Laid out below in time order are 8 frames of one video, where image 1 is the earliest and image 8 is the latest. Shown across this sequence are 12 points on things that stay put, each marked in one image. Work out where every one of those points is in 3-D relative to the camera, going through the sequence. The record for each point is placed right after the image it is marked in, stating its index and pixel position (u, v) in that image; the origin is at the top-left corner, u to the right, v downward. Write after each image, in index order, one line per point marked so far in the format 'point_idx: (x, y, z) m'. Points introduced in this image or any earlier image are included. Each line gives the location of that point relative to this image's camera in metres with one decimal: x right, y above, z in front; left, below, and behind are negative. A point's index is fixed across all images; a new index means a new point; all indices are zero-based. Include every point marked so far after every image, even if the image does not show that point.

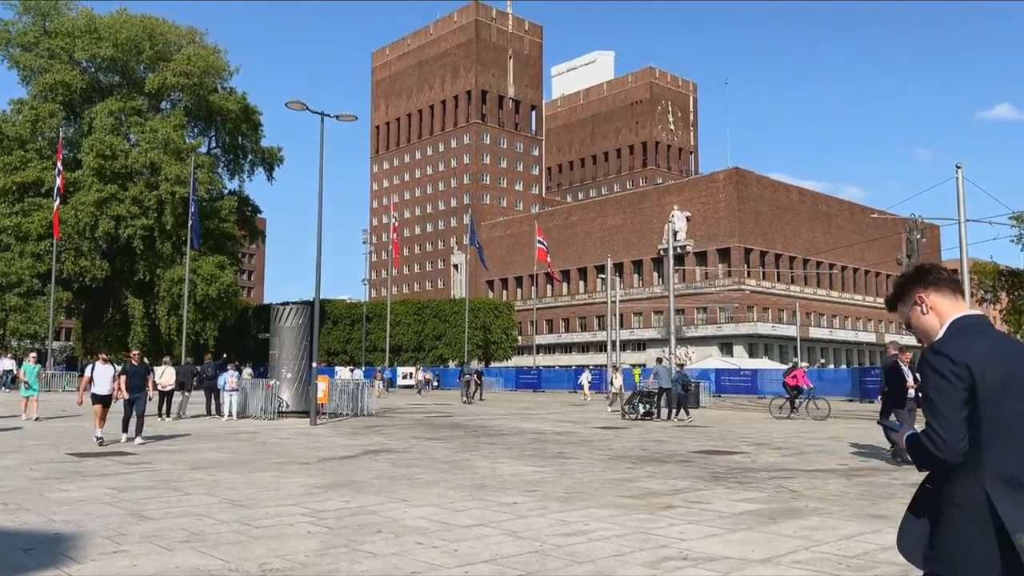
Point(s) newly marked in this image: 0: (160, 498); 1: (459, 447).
0: (-3.8, -2.3, +9.1) m
1: (-0.9, -2.8, +15.1) m
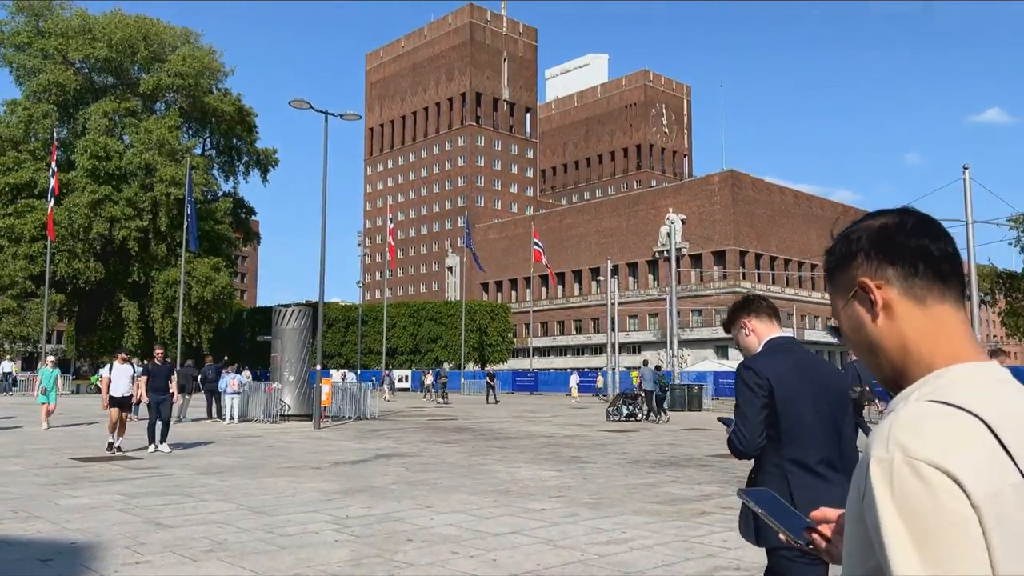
0: (-3.5, -2.3, +8.8) m
1: (-0.7, -2.9, +14.8) m
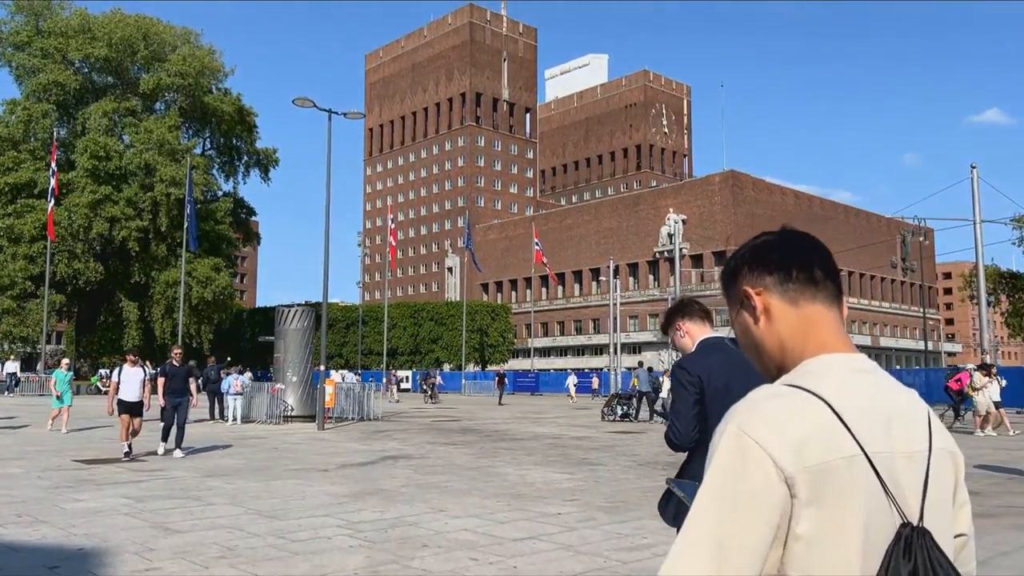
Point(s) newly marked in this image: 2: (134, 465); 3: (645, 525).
0: (-3.3, -2.3, +8.6) m
1: (-0.6, -2.9, +14.6) m
2: (-5.7, -2.7, +12.9) m
3: (+1.2, -2.1, +7.7) m
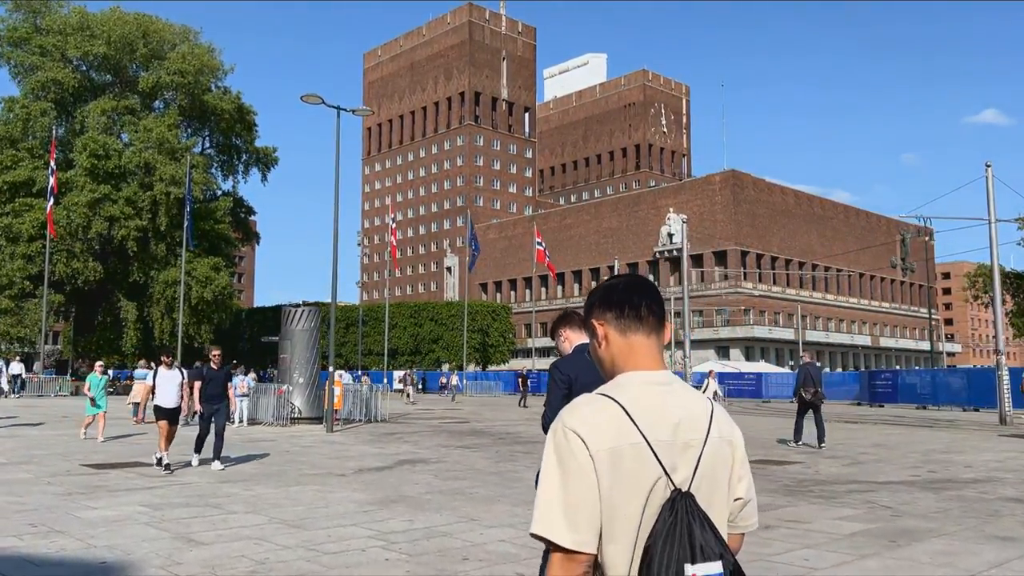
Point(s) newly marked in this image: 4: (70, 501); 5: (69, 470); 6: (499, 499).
0: (-3.0, -2.3, +8.3) m
1: (-0.3, -2.9, +14.3) m
2: (-5.4, -2.7, +12.5) m
3: (+1.5, -2.1, +7.3) m
4: (-4.9, -2.4, +9.5) m
5: (-6.5, -2.7, +12.5) m
6: (-0.1, -2.4, +9.5) m
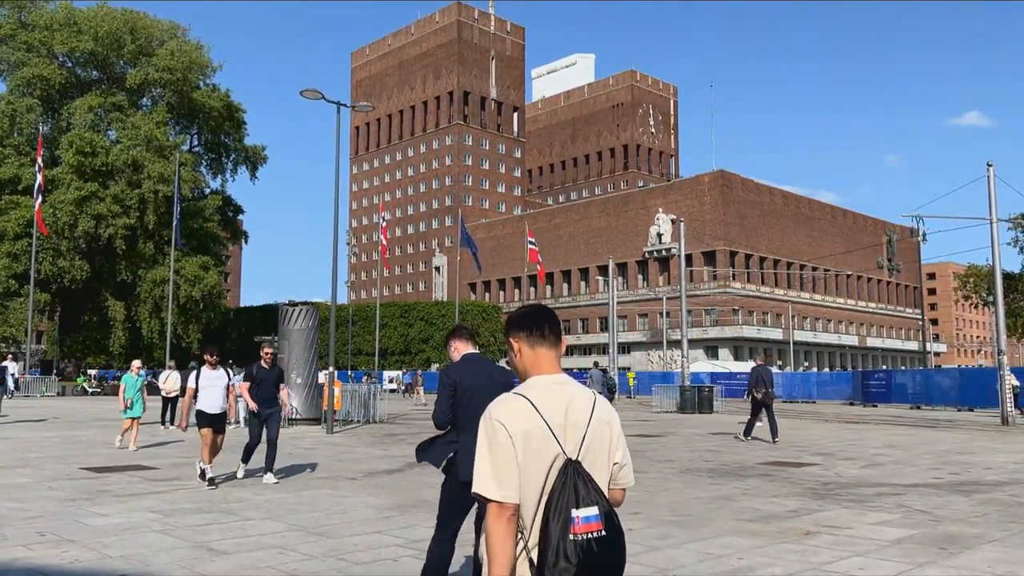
0: (-2.7, -2.2, +8.0) m
1: (-0.1, -2.8, +14.0) m
2: (-5.2, -2.6, +12.1) m
3: (+1.8, -2.1, +7.1) m
4: (-4.7, -2.3, +9.1) m
5: (-6.3, -2.6, +12.1) m
6: (+0.1, -2.3, +9.2) m
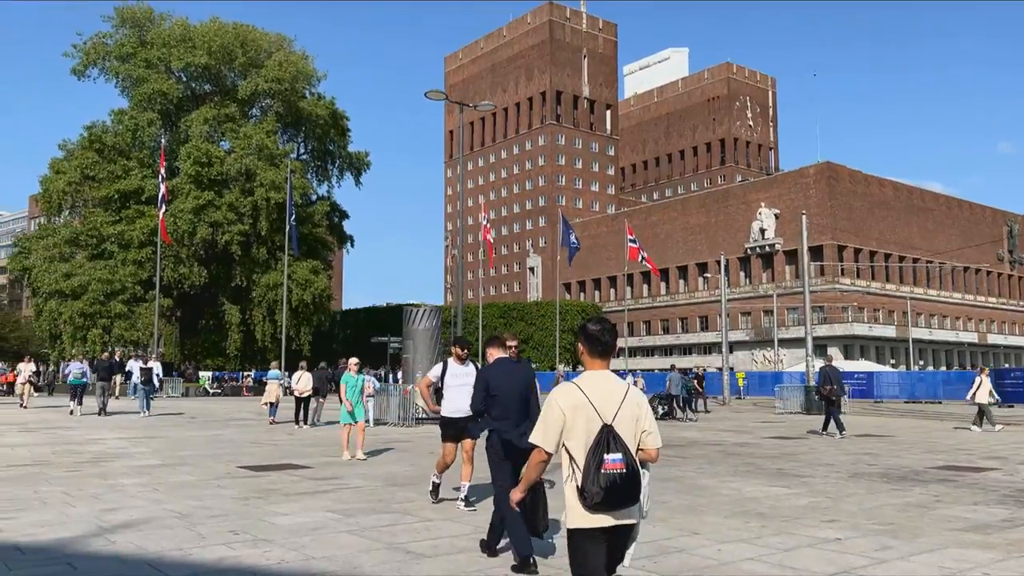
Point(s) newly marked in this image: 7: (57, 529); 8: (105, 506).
0: (-1.0, -2.2, +7.9) m
1: (+2.3, -2.8, +13.6) m
2: (-3.0, -2.7, +12.3) m
3: (+3.4, -2.0, +6.5) m
4: (-2.8, -2.4, +9.2) m
5: (-4.1, -2.7, +12.4) m
6: (+2.0, -2.3, +8.8) m
7: (-4.2, -2.2, +7.8) m
8: (-4.4, -2.3, +9.1) m
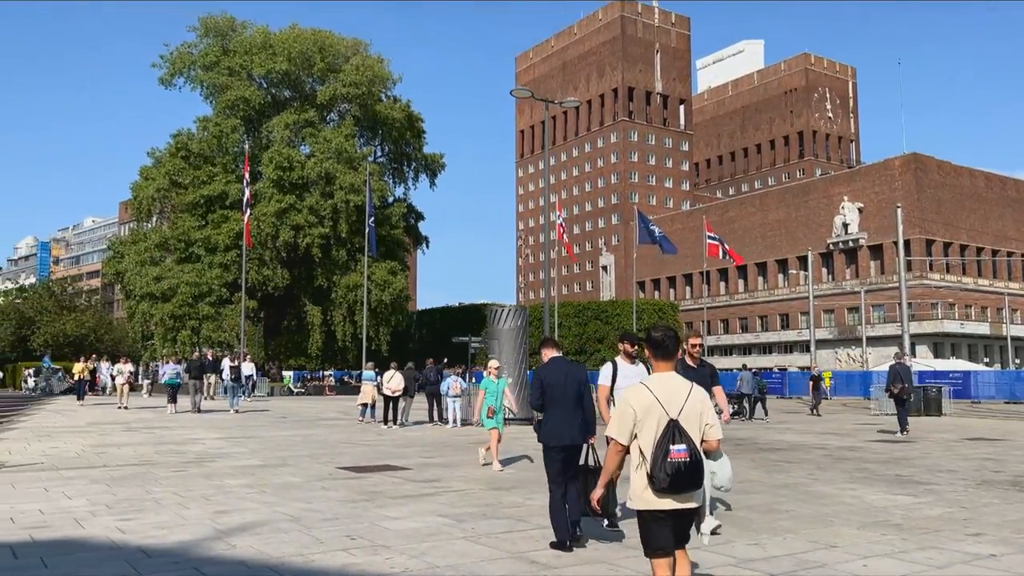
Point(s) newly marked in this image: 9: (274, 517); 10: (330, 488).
0: (+0.1, -2.2, +7.7) m
1: (+3.8, -2.7, +13.1) m
2: (-1.5, -2.7, +12.2) m
3: (+4.4, -2.0, +5.9) m
4: (-1.6, -2.4, +9.1) m
5: (-2.6, -2.7, +12.4) m
6: (+3.1, -2.3, +8.3) m
7: (-3.1, -2.2, +7.8) m
8: (-3.2, -2.4, +9.2) m
9: (-2.4, -2.3, +8.6) m
10: (-2.4, -2.5, +10.9) m
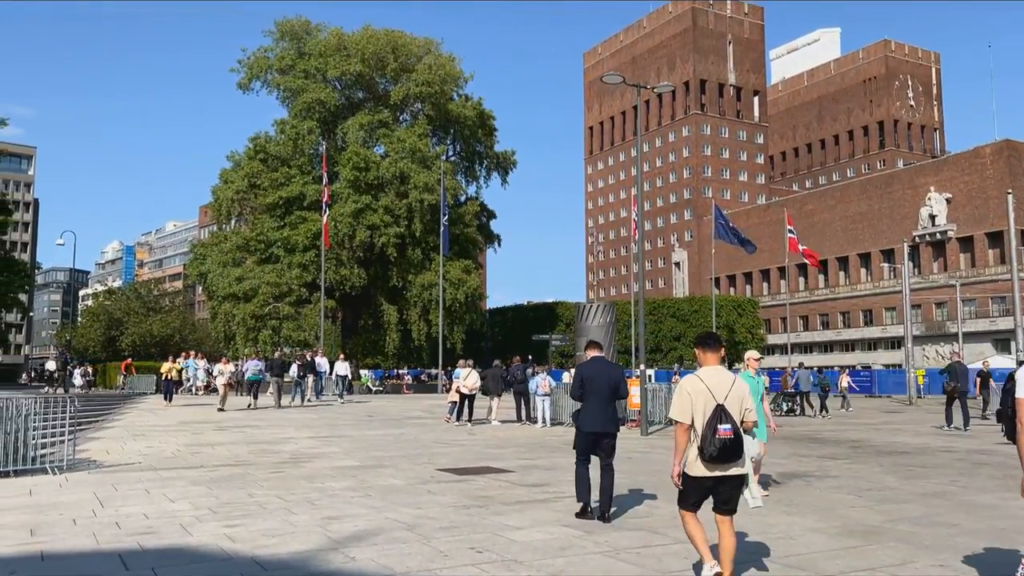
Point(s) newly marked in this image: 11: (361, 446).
0: (+1.2, -2.1, +6.9) m
1: (+5.4, -2.6, +12.0) m
2: (0.0, -2.6, +11.6) m
3: (+5.4, -1.9, +4.8) m
4: (-0.3, -2.3, +8.5) m
5: (-1.1, -2.6, +11.8) m
6: (+4.3, -2.1, +7.3) m
7: (-1.9, -2.2, +7.3) m
8: (-1.9, -2.3, +8.7) m
9: (-1.2, -2.2, +8.0) m
10: (-0.9, -2.5, +10.3) m
11: (-3.0, -3.1, +16.5) m
